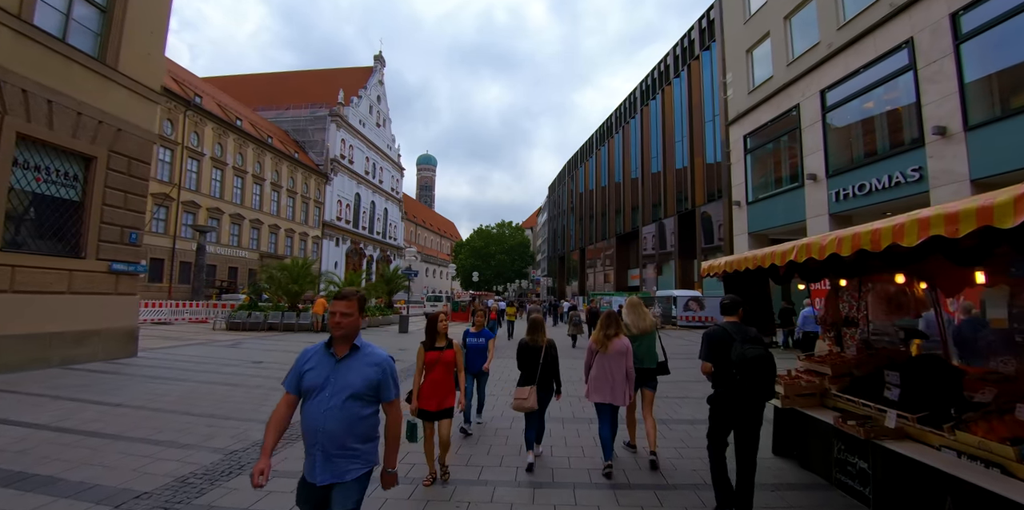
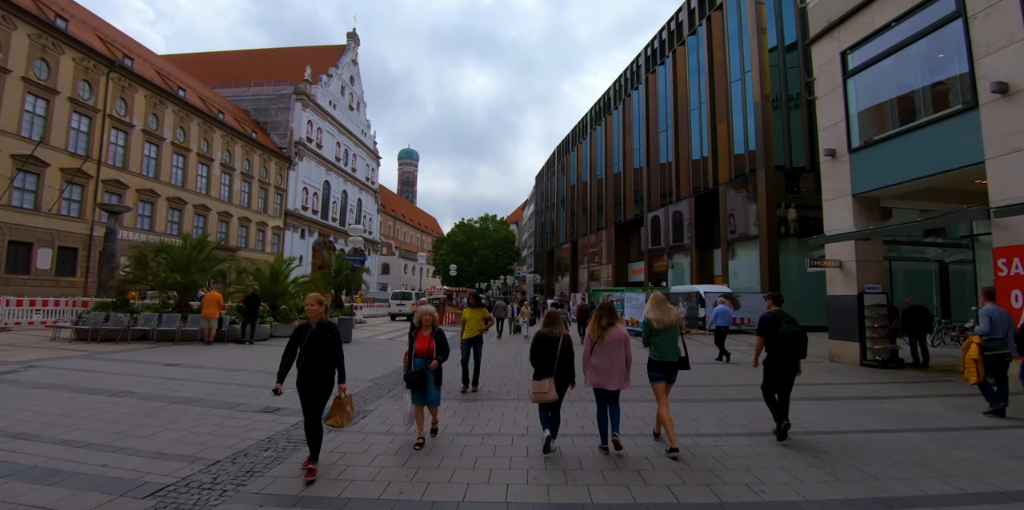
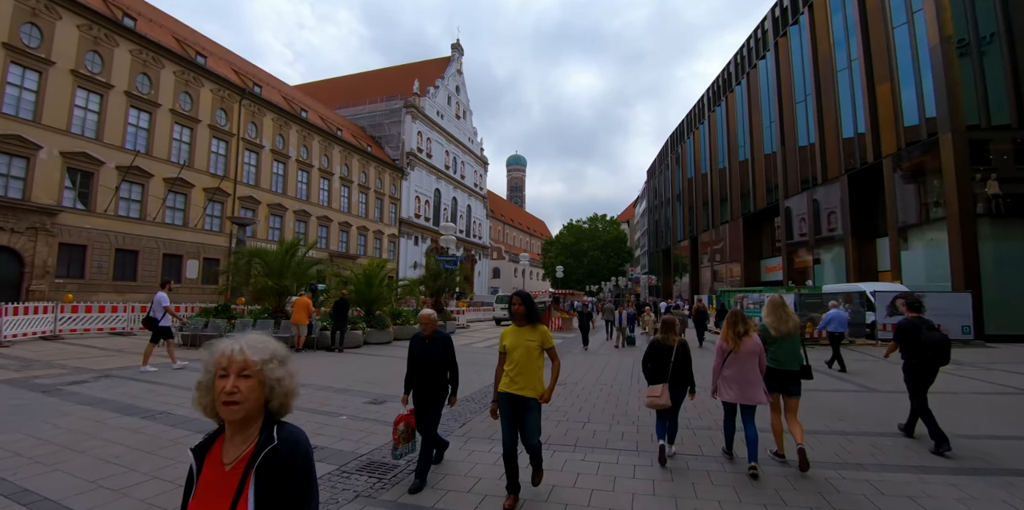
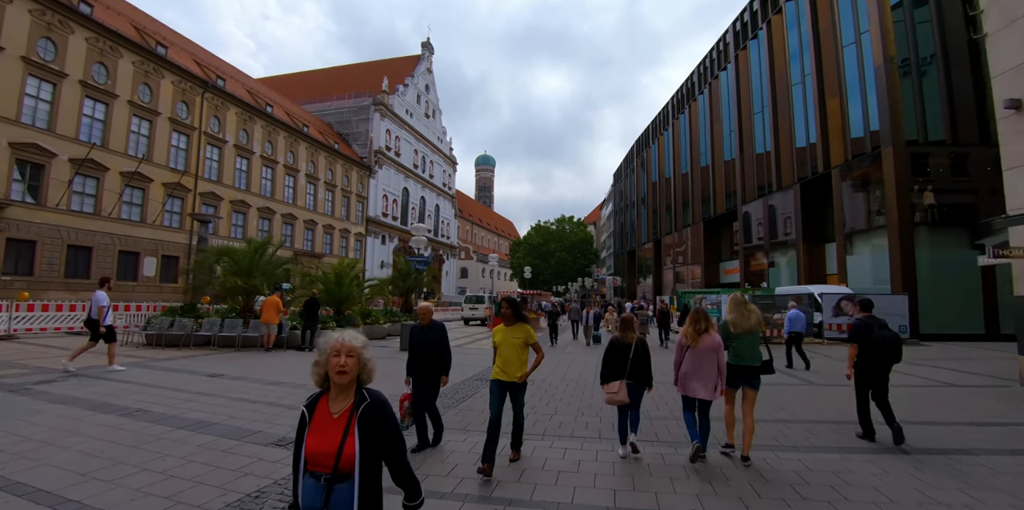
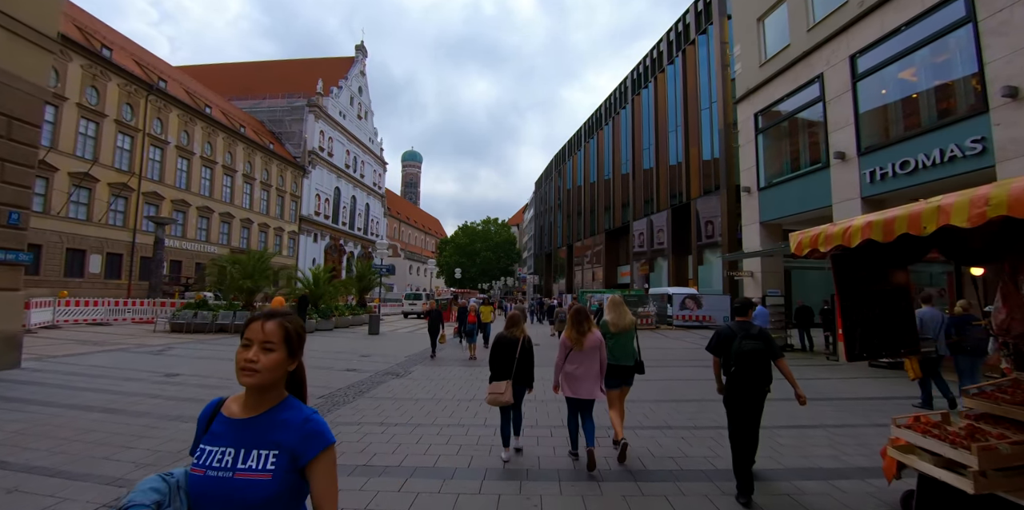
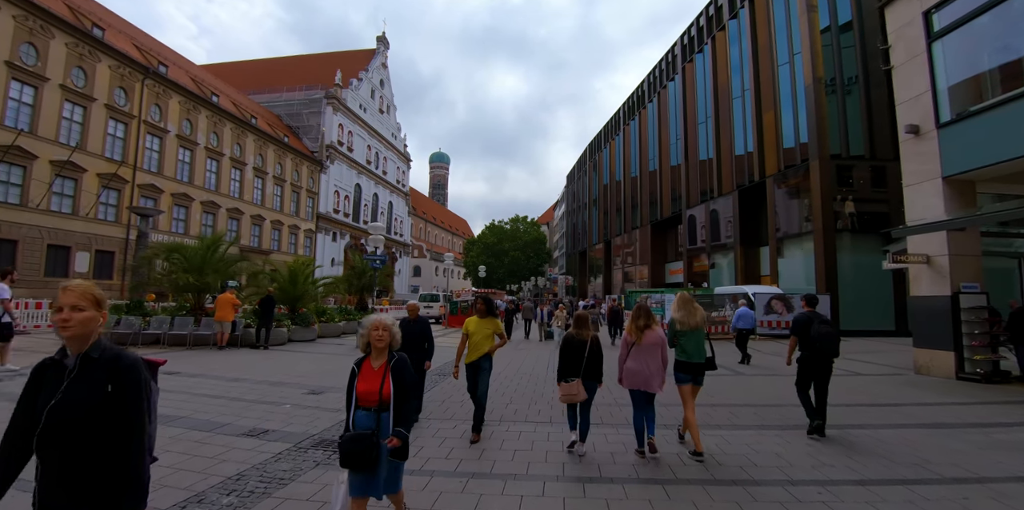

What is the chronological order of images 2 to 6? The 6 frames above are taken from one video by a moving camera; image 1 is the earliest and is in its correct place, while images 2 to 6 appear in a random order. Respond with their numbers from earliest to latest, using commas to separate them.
5, 2, 6, 4, 3
